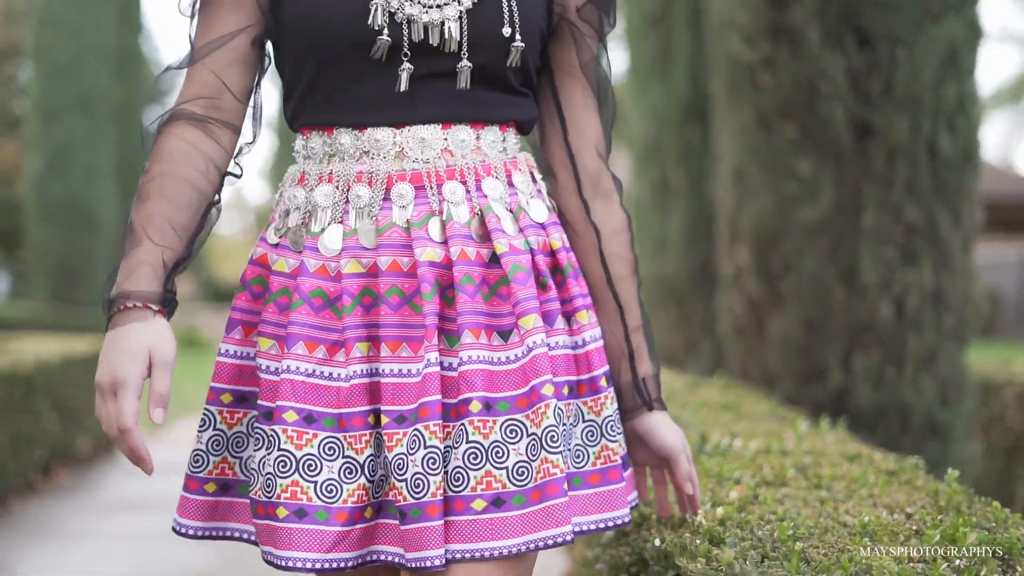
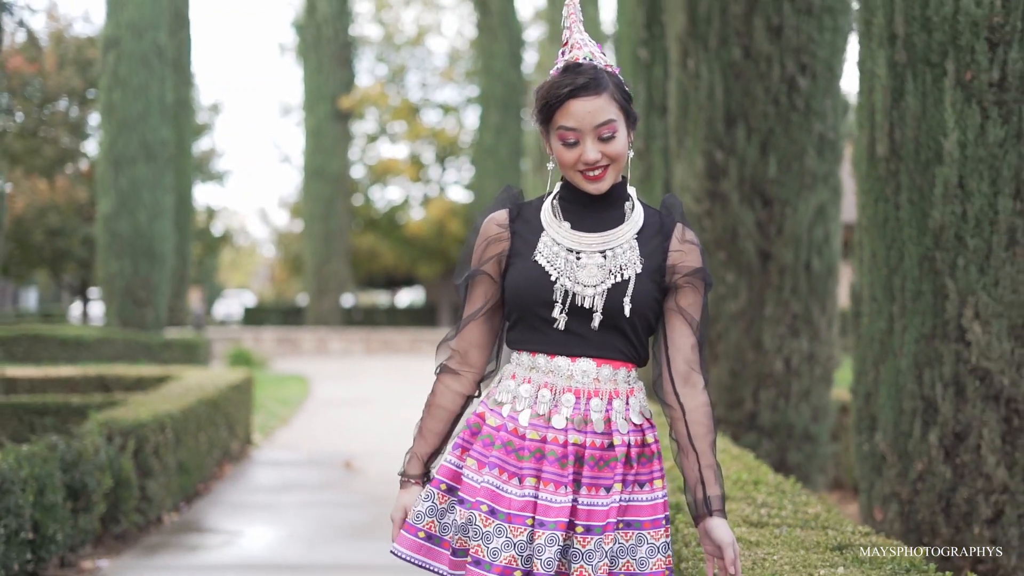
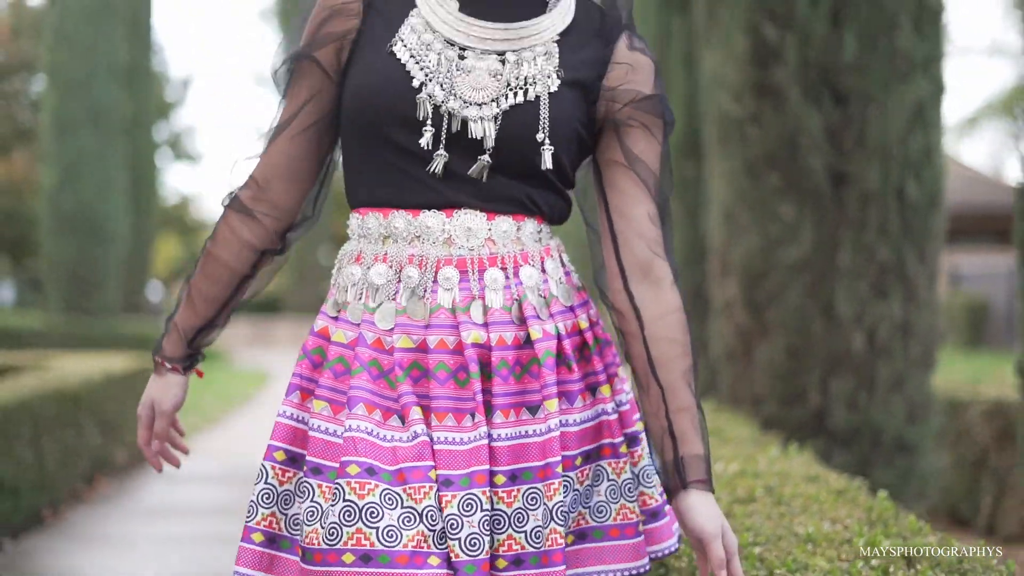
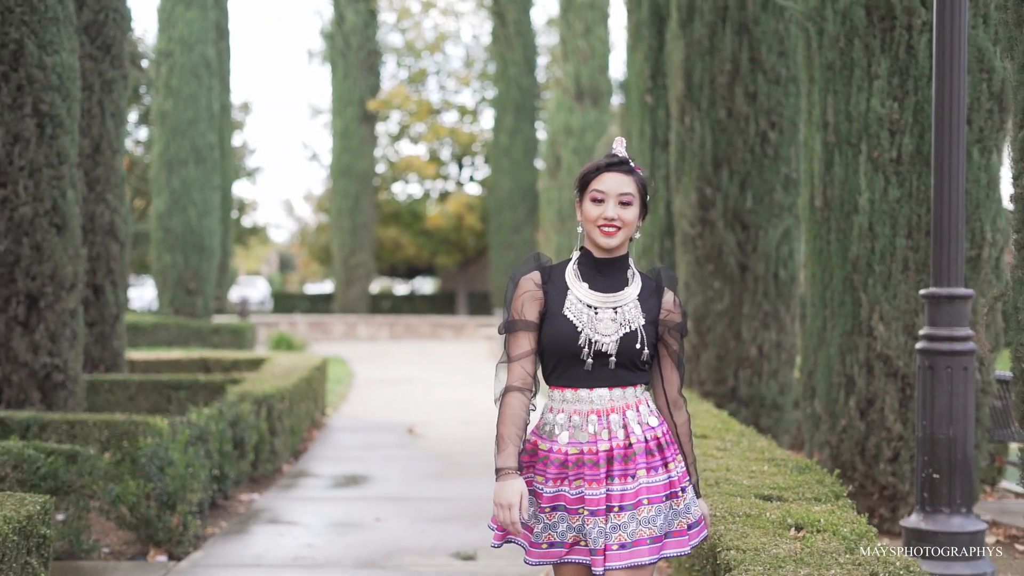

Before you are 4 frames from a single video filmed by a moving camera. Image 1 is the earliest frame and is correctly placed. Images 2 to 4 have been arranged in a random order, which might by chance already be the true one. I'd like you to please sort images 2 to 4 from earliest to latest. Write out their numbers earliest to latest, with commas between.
3, 2, 4
